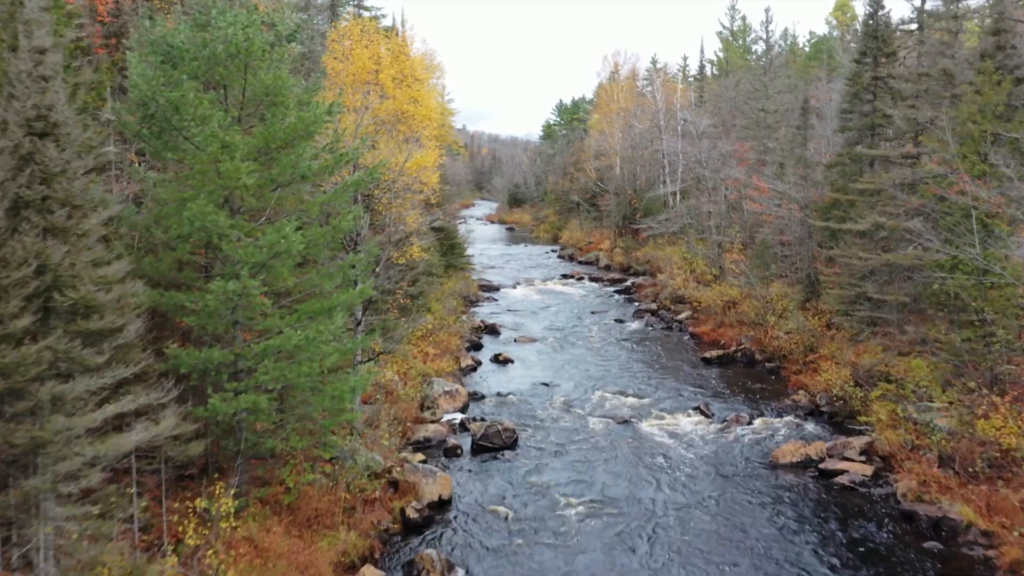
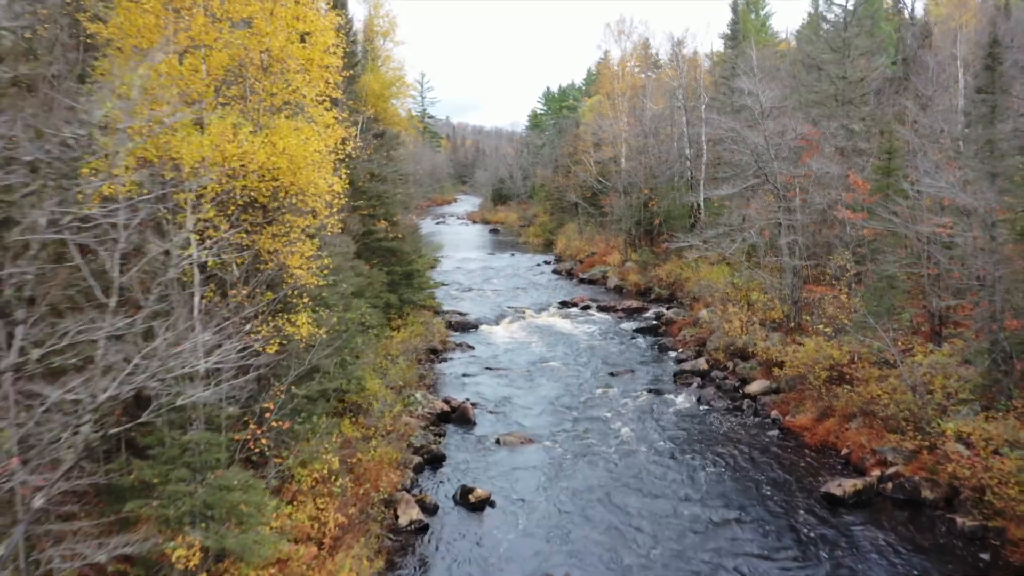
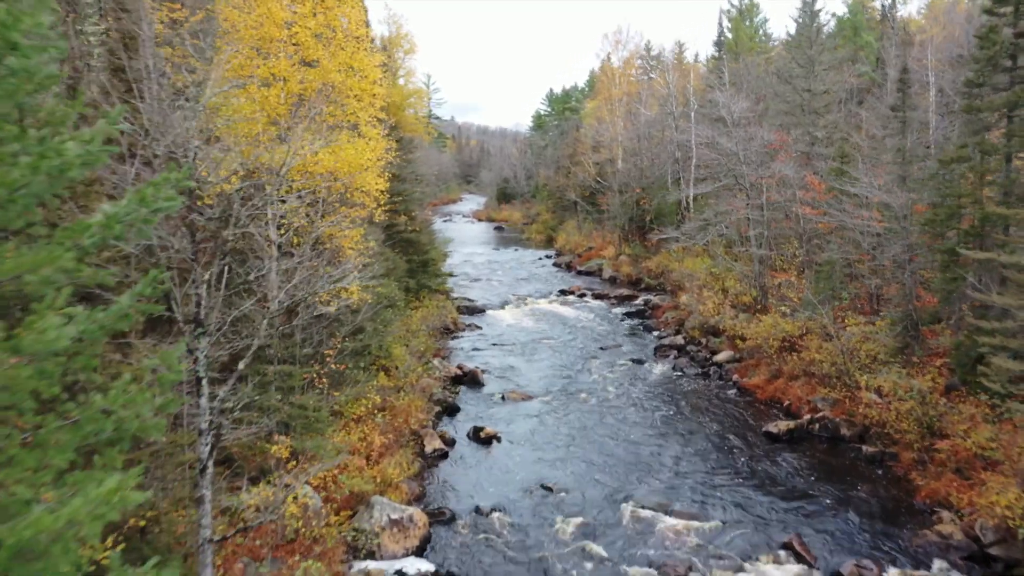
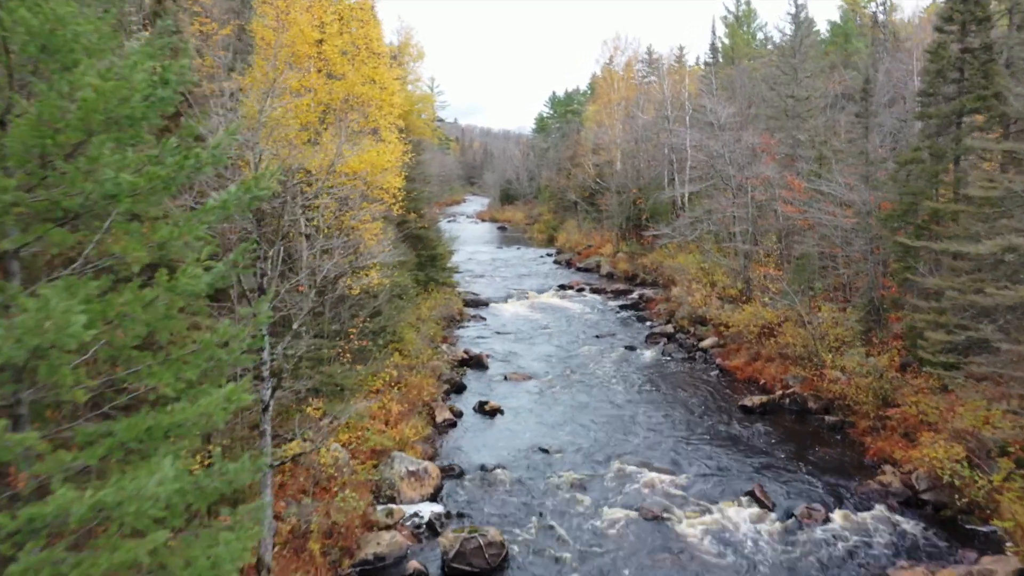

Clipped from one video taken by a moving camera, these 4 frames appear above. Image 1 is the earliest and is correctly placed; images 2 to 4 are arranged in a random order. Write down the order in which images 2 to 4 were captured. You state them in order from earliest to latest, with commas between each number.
4, 3, 2
